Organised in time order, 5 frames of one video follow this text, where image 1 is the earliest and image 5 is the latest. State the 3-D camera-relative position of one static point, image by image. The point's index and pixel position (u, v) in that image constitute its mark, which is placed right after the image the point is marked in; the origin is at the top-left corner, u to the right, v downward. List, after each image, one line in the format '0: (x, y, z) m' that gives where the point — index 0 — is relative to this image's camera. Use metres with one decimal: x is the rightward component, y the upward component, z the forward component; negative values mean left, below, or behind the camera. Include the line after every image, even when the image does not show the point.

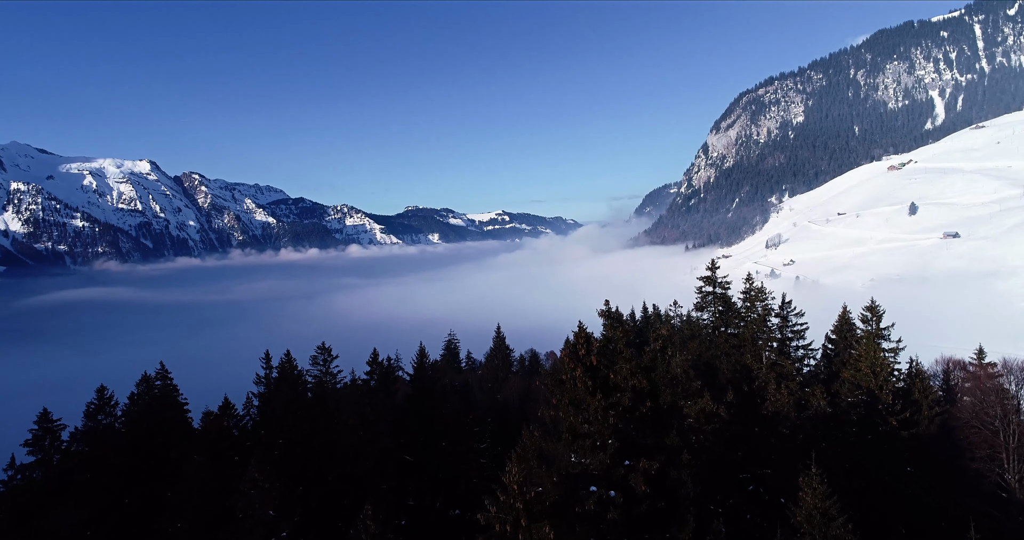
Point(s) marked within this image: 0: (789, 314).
0: (+11.9, -1.9, +19.4) m
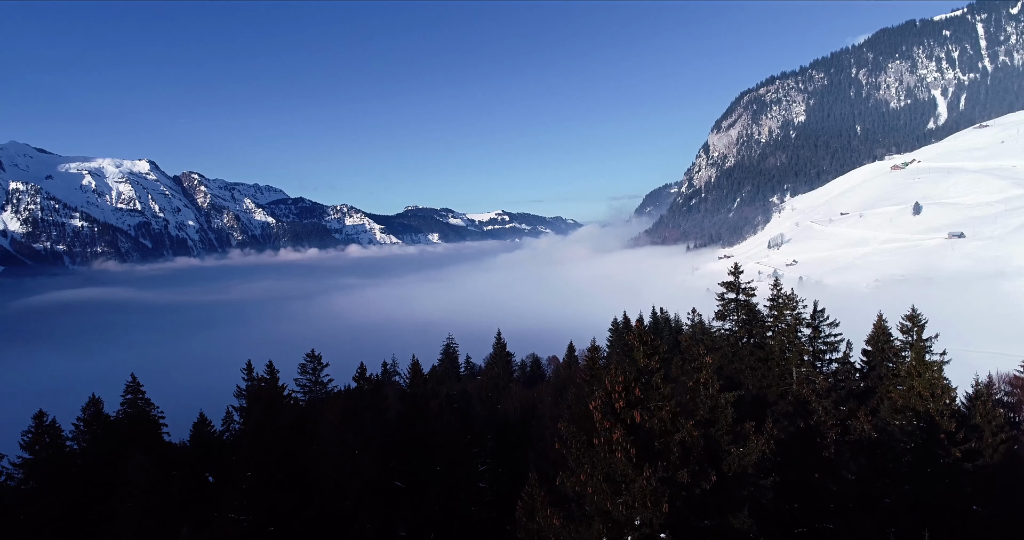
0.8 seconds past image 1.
0: (+12.0, -2.1, +17.5) m
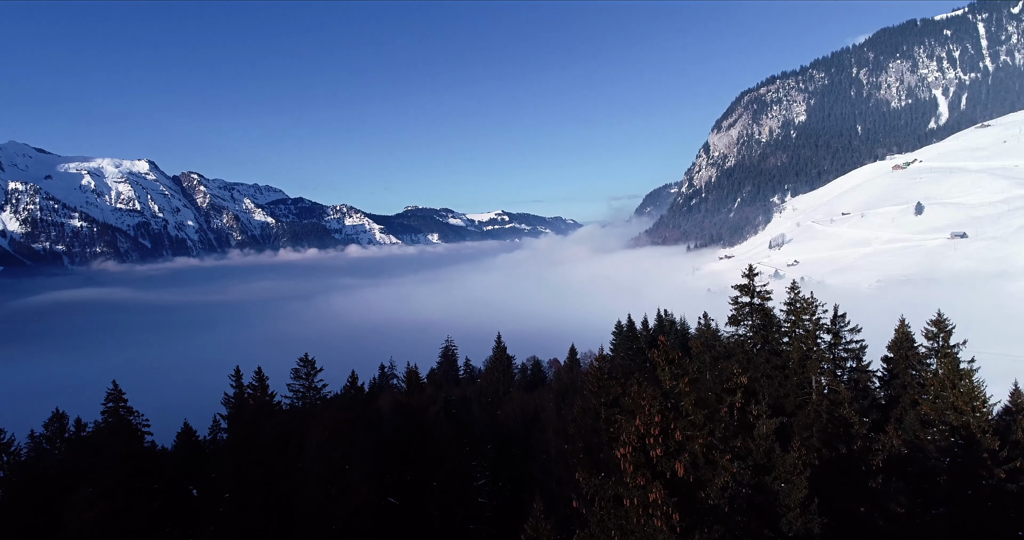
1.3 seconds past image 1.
0: (+12.0, -2.1, +16.5) m
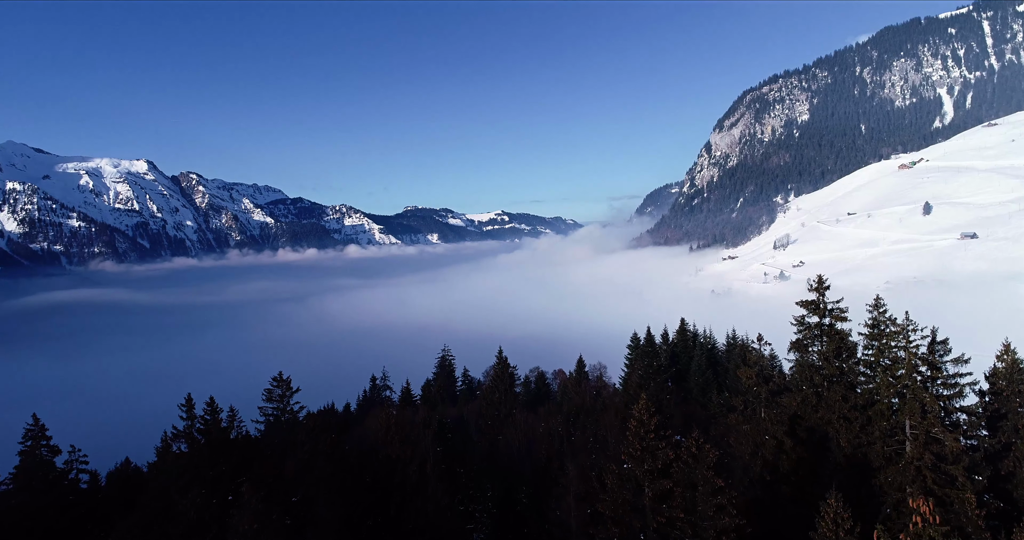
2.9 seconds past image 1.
0: (+12.2, -2.5, +12.9) m
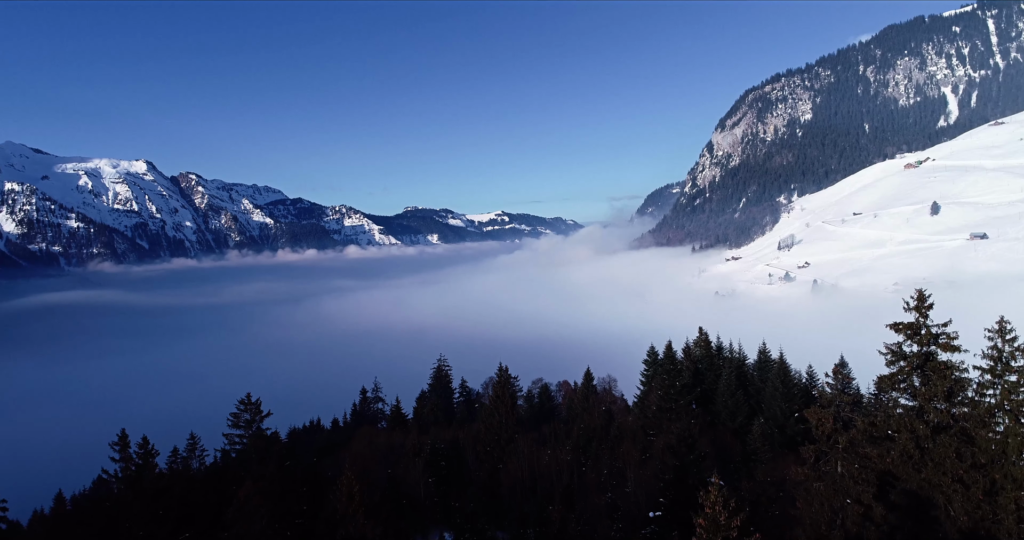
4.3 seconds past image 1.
0: (+12.3, -2.8, +9.7) m
